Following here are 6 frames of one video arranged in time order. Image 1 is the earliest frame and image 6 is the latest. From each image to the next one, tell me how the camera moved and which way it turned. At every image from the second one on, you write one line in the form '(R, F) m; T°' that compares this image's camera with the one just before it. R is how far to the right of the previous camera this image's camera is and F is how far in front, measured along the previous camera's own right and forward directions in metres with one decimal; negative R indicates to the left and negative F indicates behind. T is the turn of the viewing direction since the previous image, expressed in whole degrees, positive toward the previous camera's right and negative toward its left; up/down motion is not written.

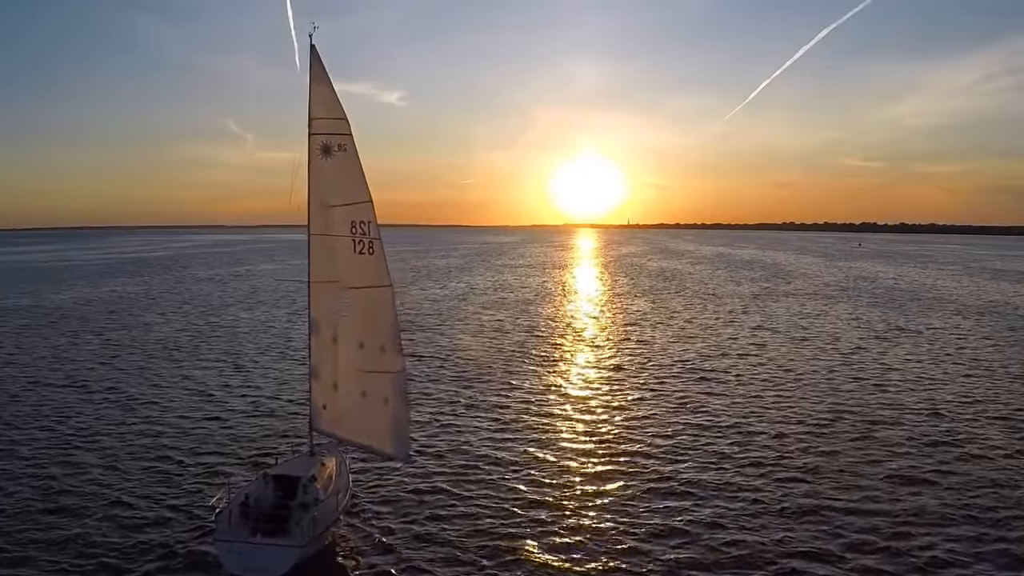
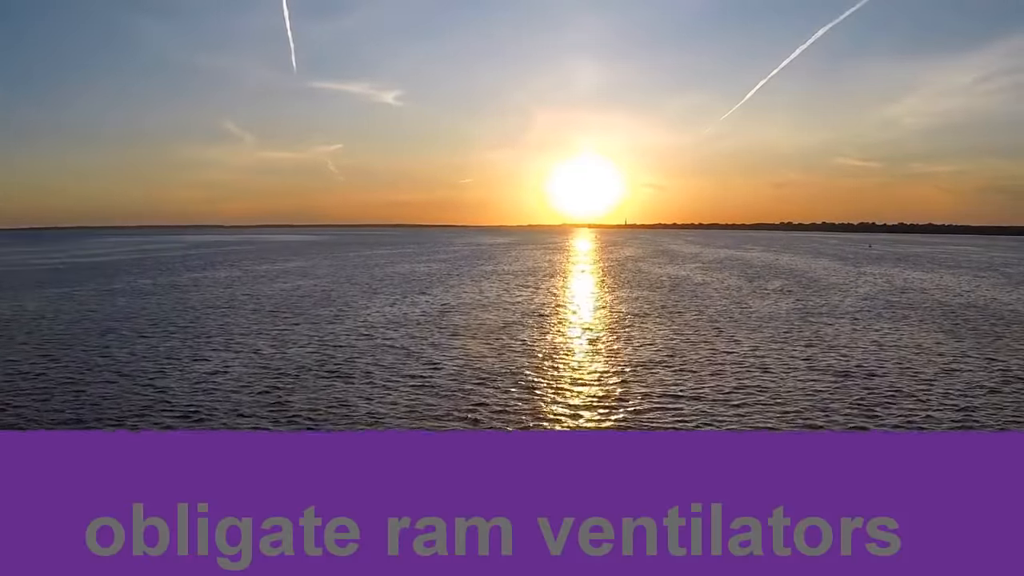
(+0.5, +5.4) m; 0°
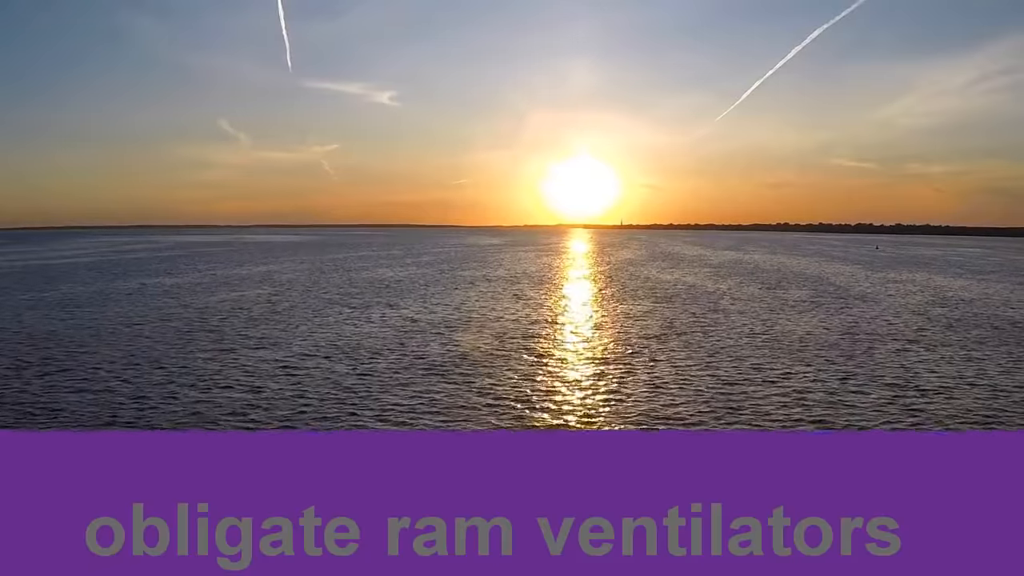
(+0.4, +4.6) m; 0°
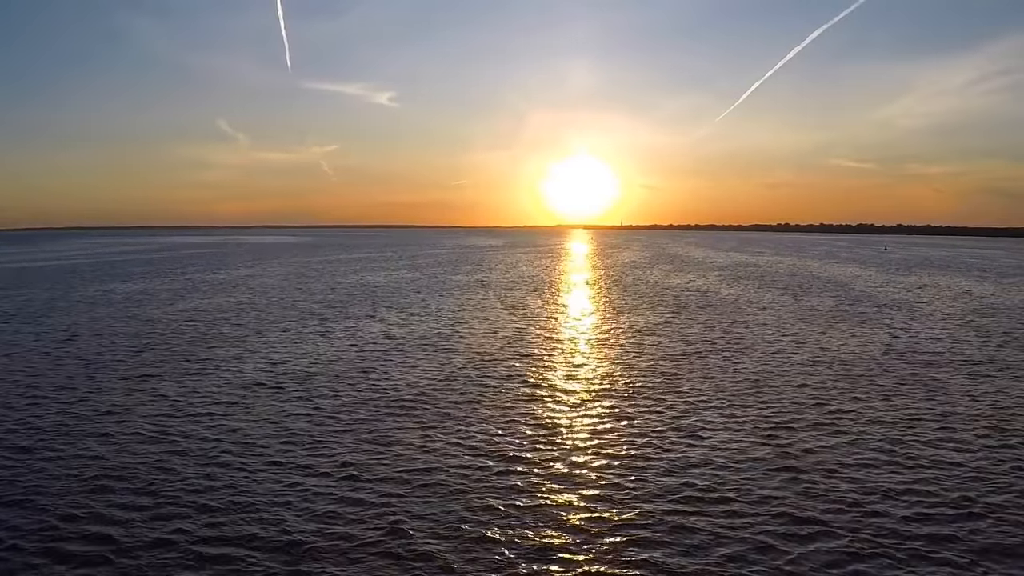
(+0.2, +2.9) m; 0°
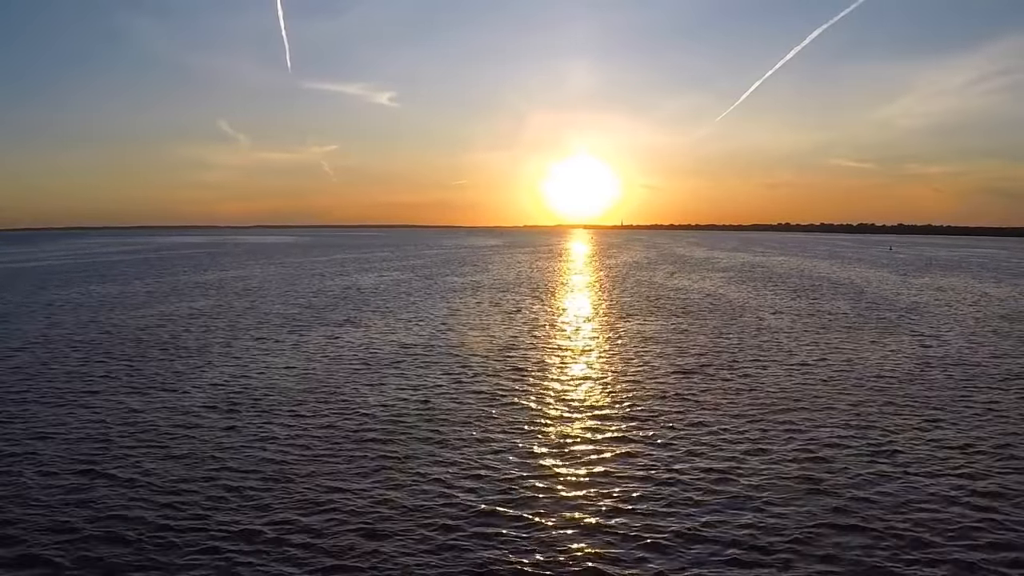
(+0.1, +1.6) m; 0°
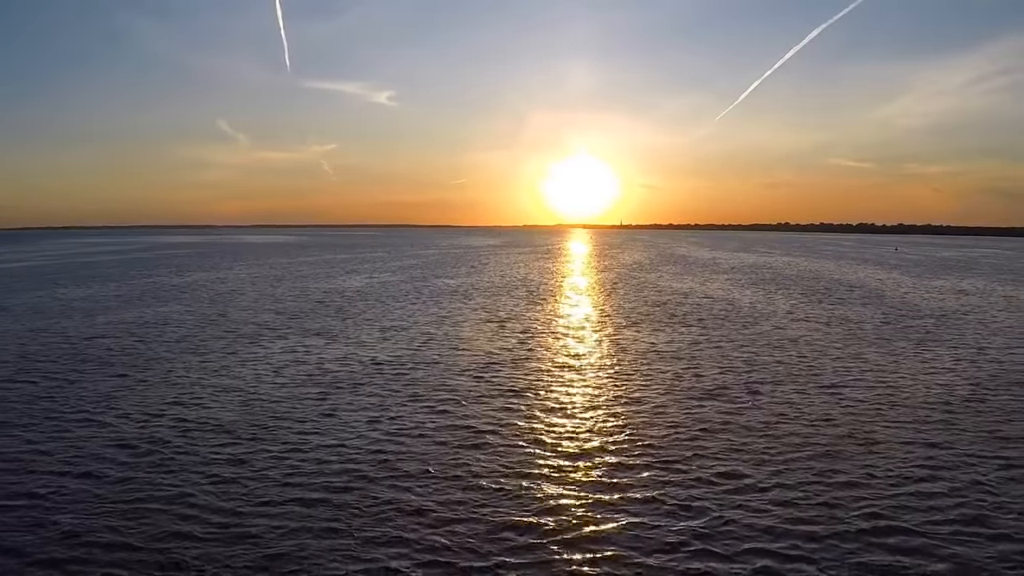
(+0.2, +2.1) m; 0°
